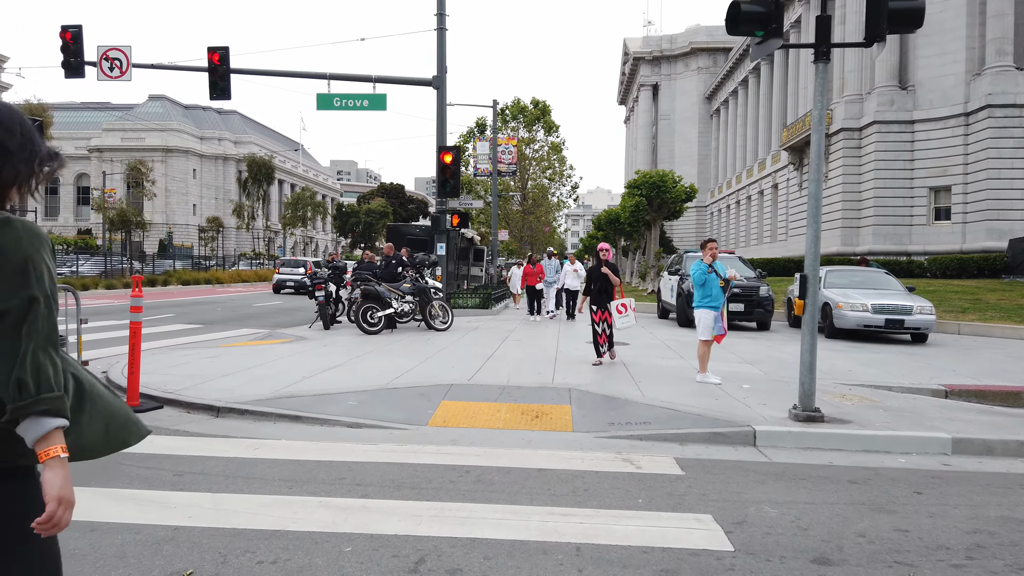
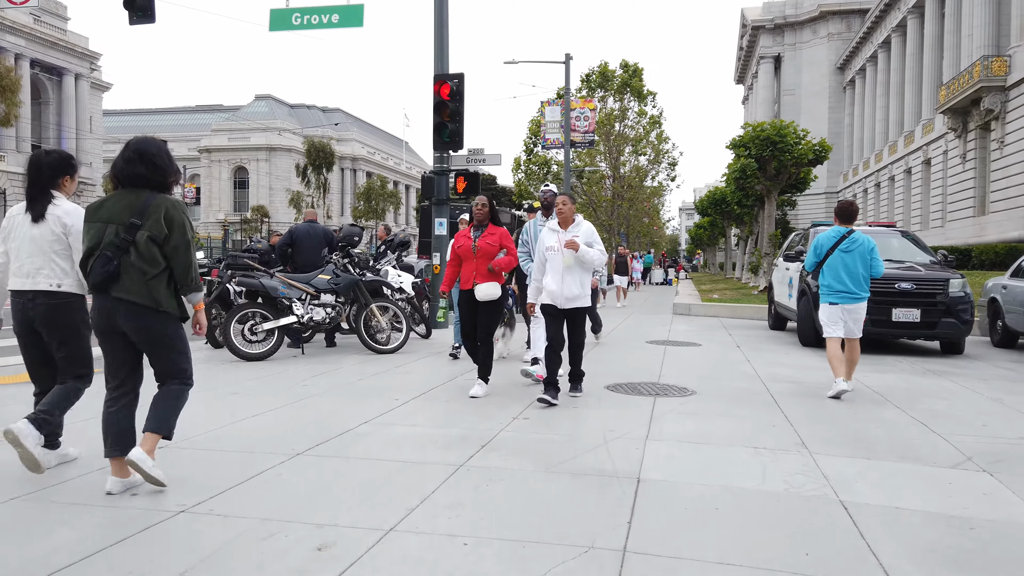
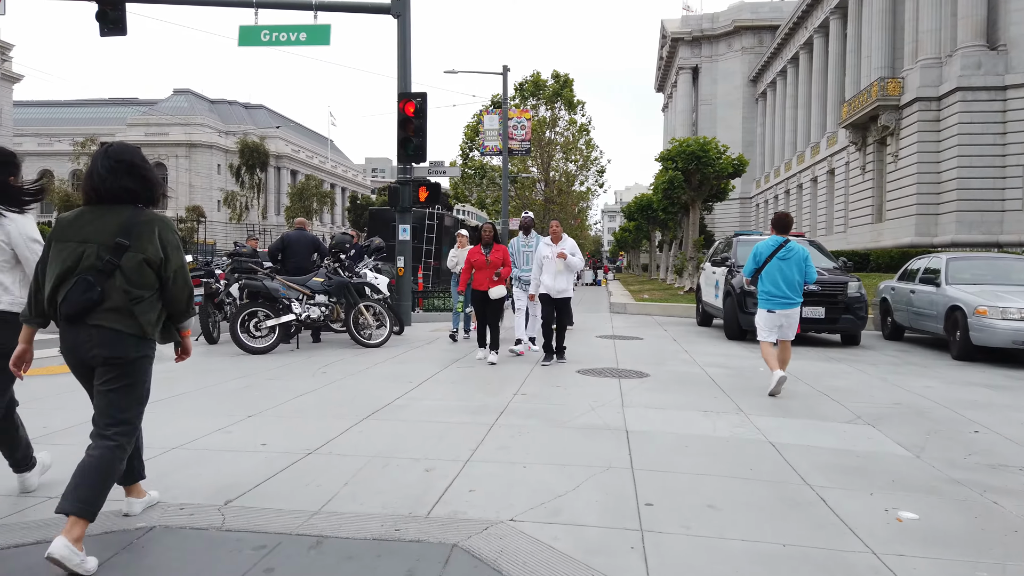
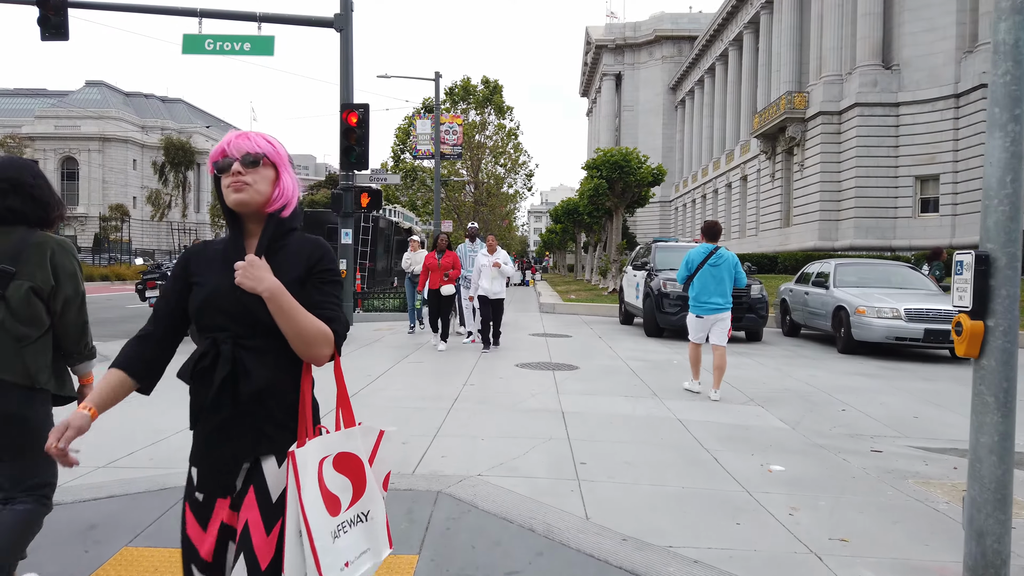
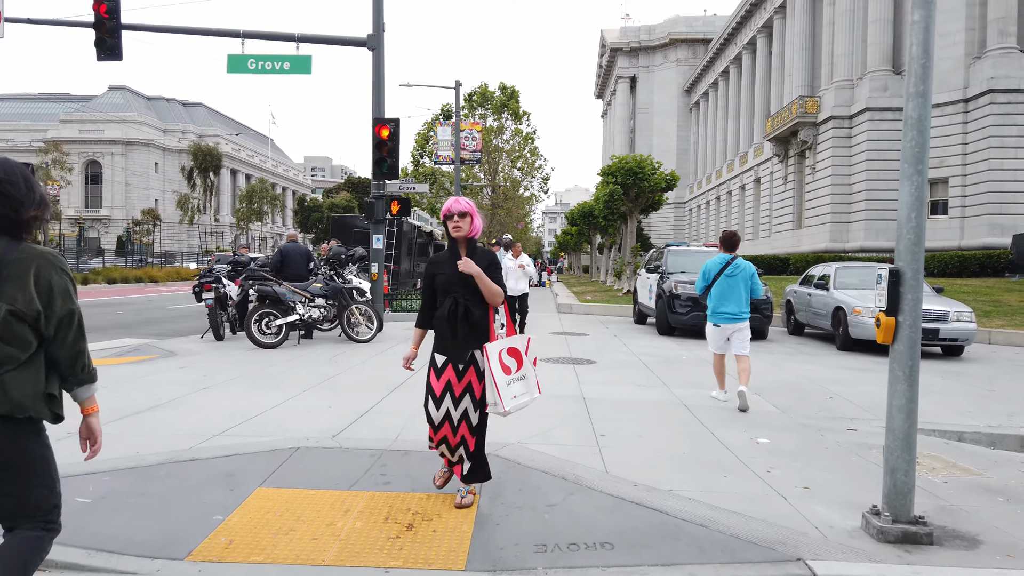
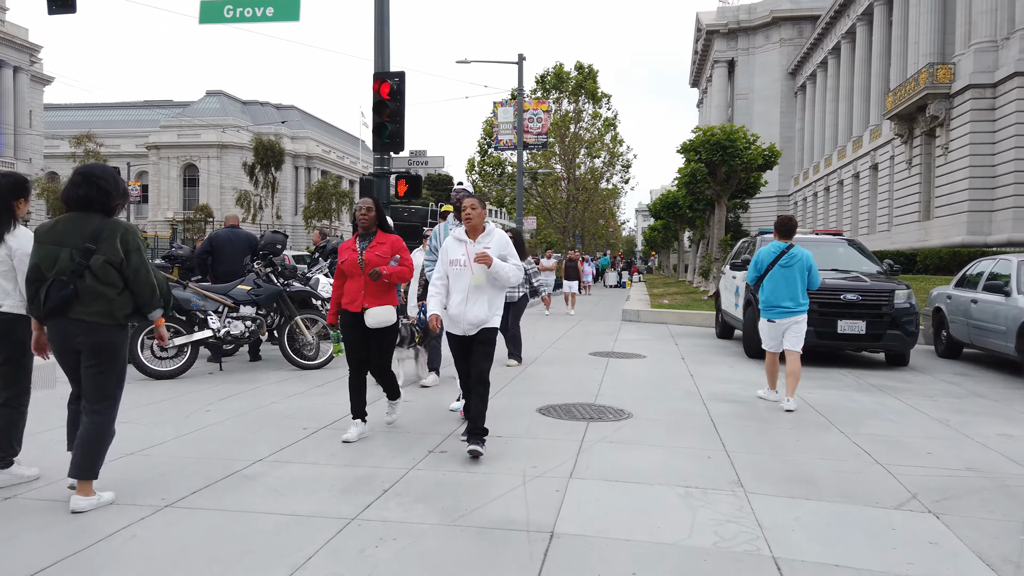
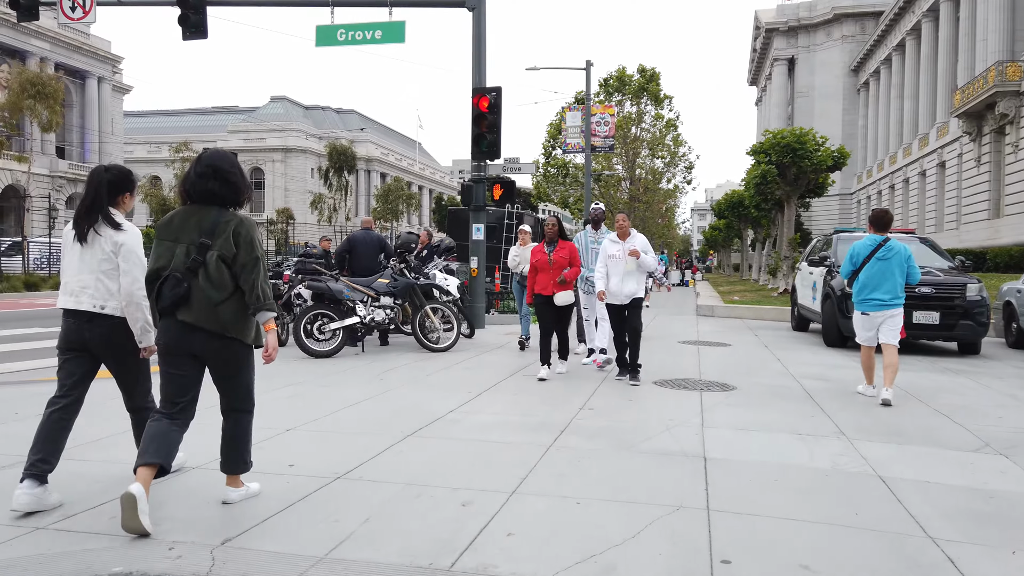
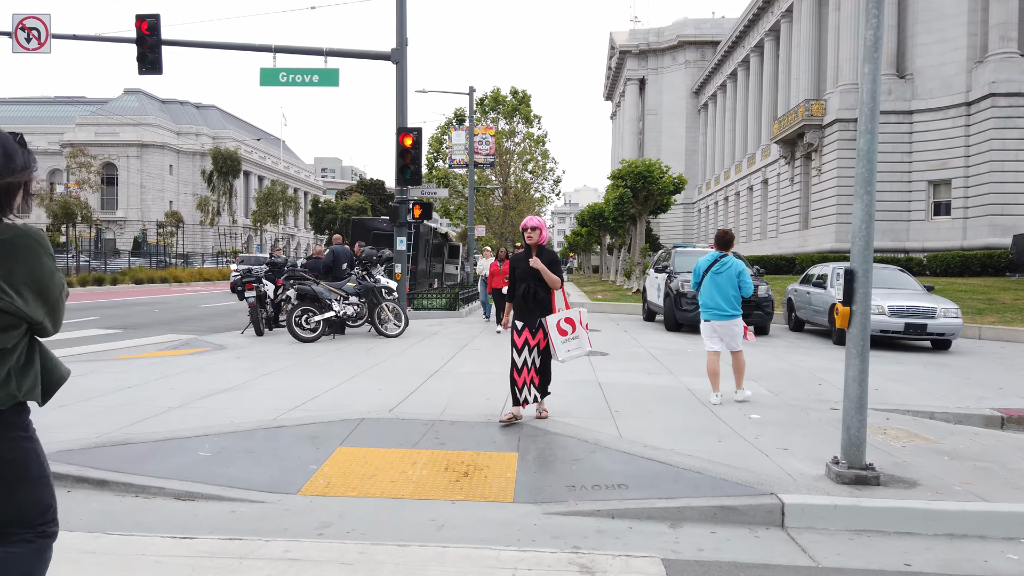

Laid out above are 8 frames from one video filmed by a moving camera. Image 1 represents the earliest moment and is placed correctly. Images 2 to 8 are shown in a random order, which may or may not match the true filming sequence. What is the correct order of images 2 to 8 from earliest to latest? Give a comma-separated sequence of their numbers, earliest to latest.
8, 5, 4, 3, 7, 2, 6
